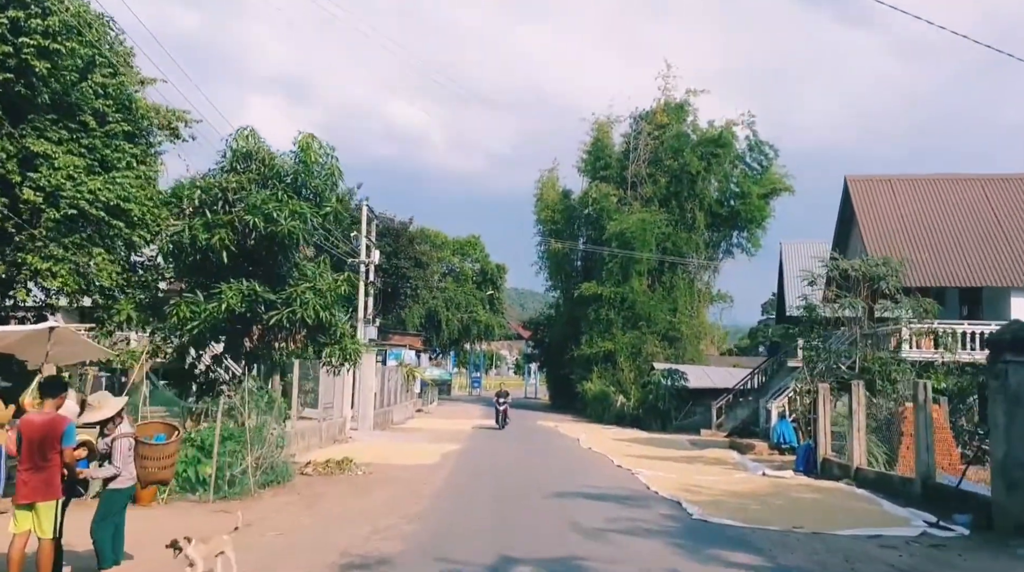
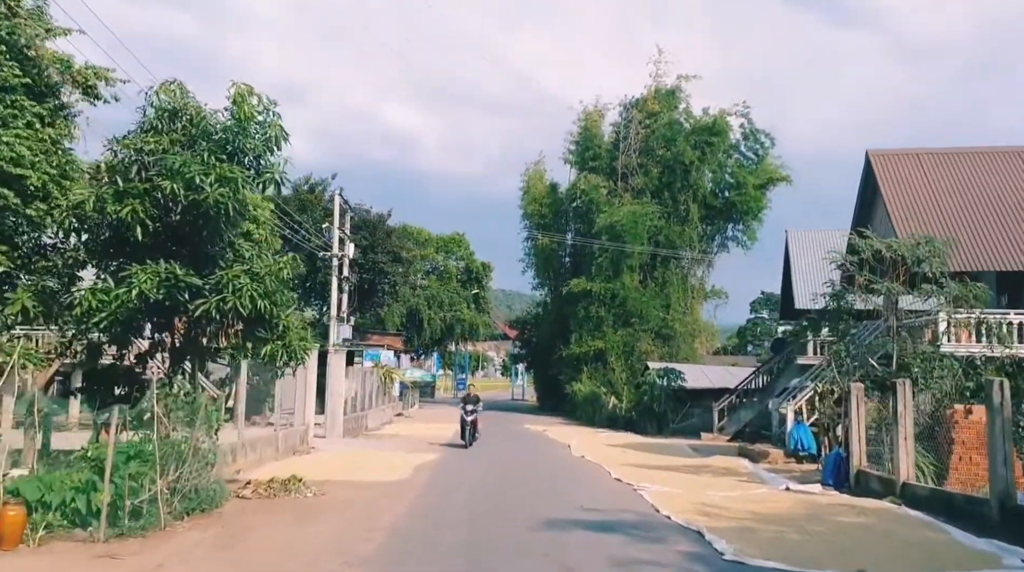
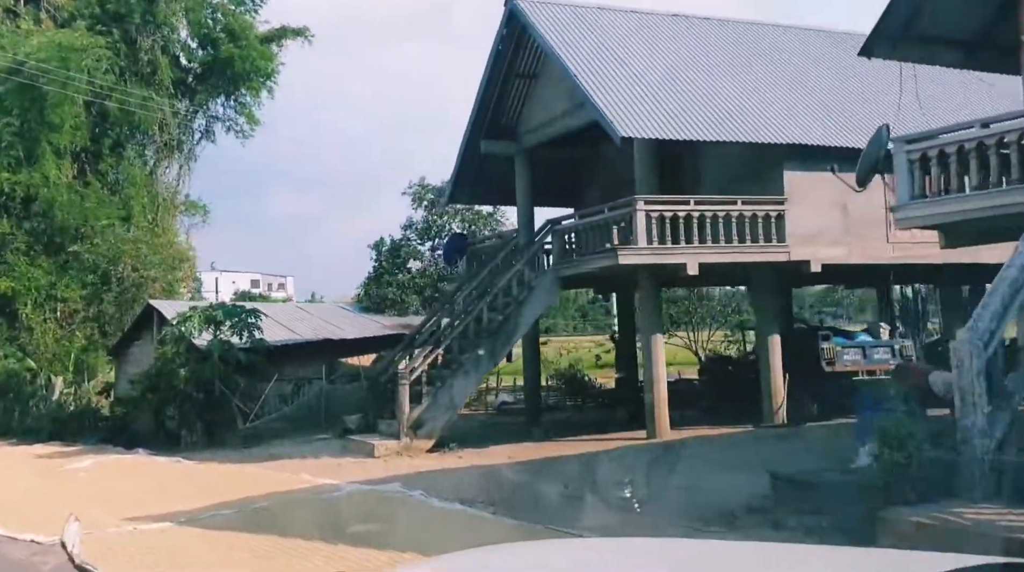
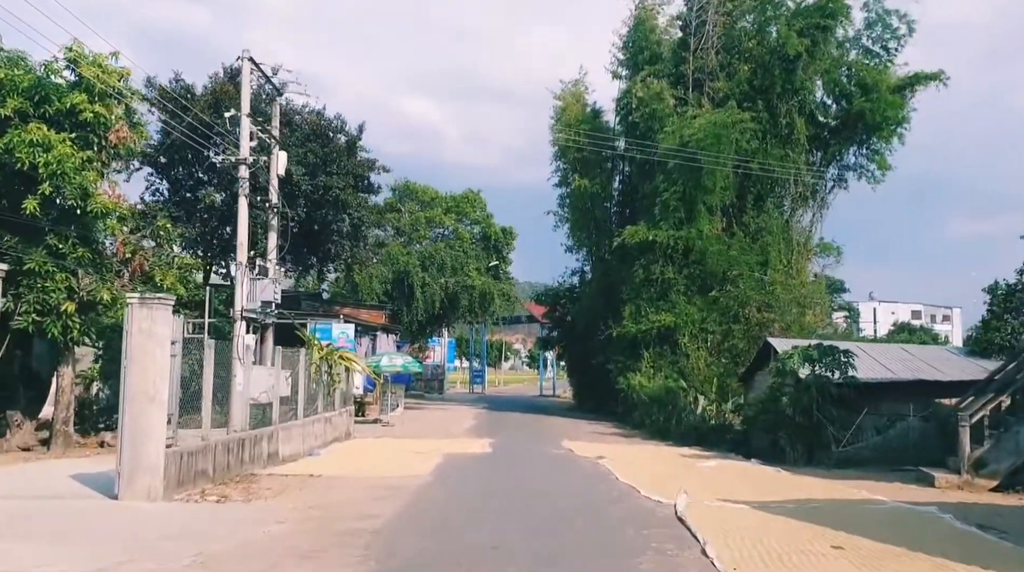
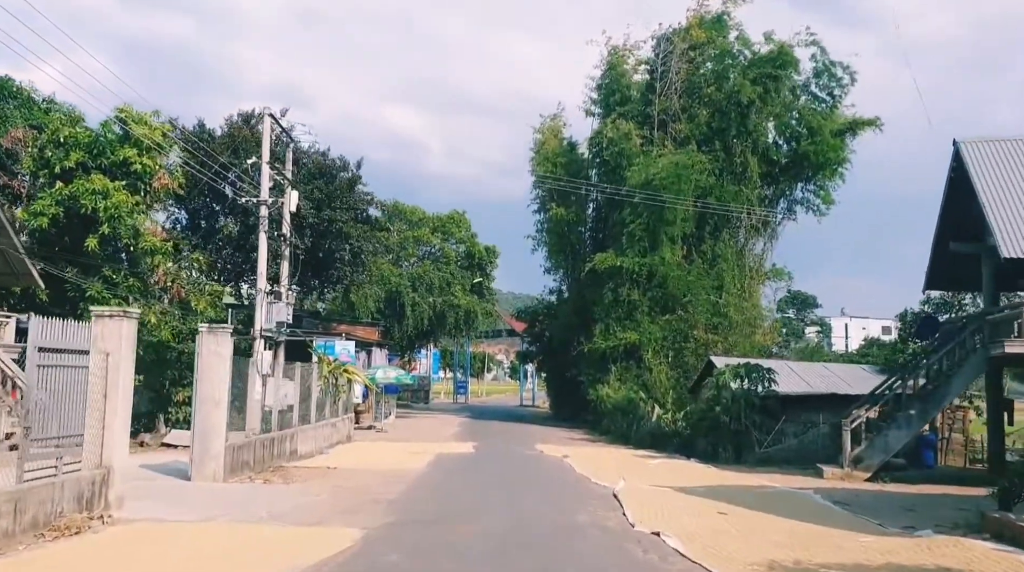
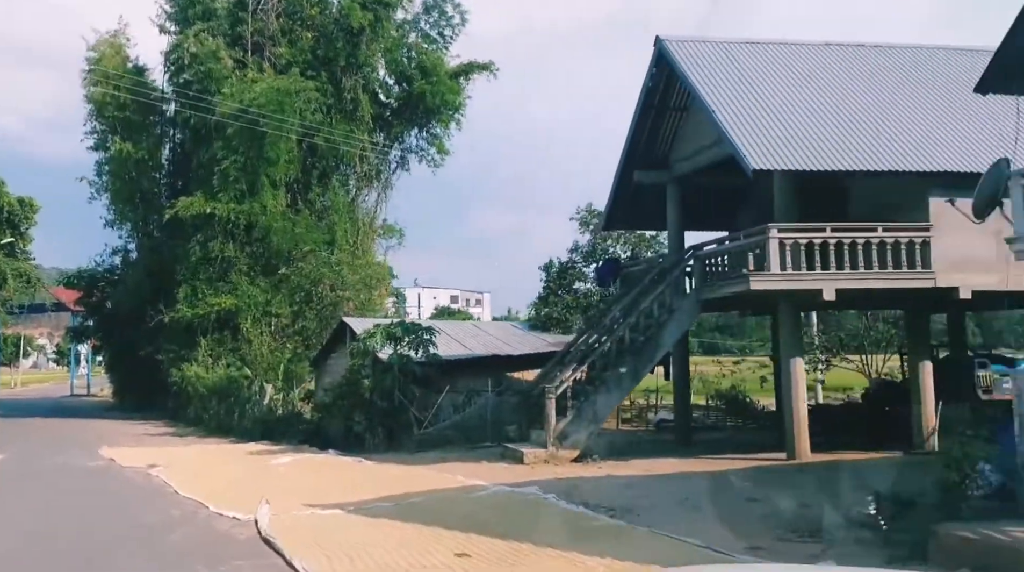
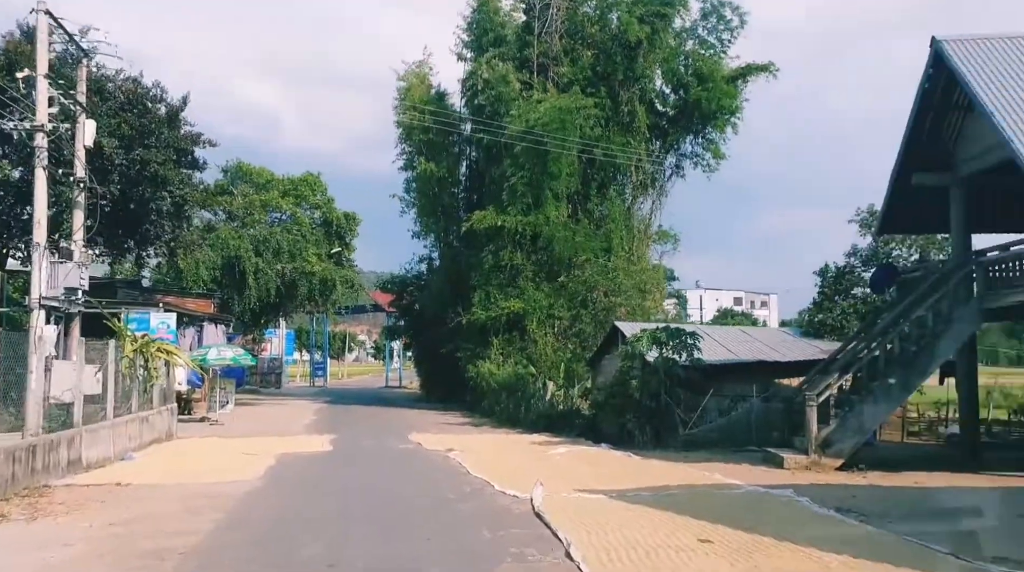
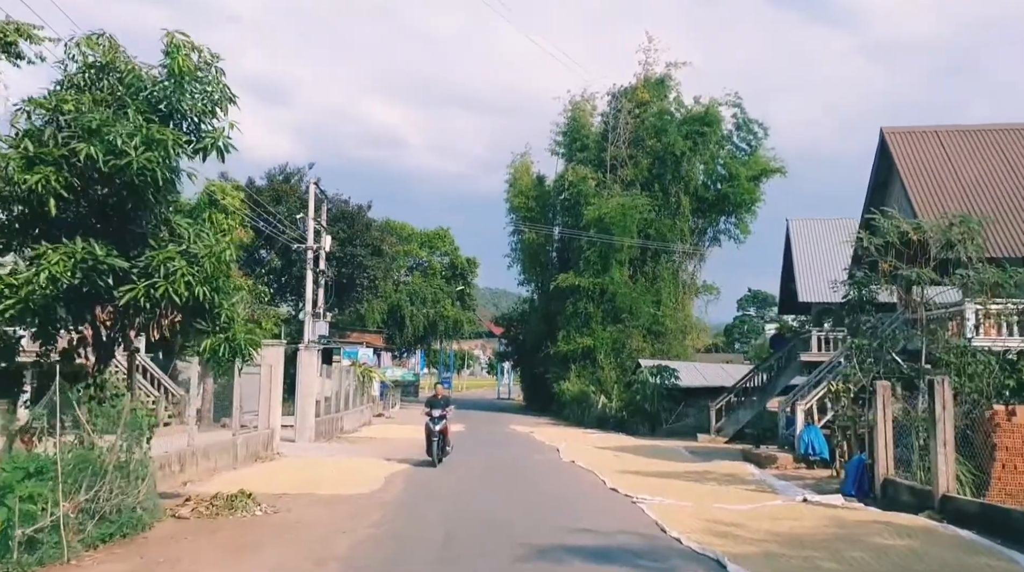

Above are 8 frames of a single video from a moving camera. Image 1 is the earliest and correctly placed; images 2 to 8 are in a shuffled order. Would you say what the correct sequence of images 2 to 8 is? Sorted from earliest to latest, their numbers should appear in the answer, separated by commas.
2, 8, 5, 4, 7, 6, 3
